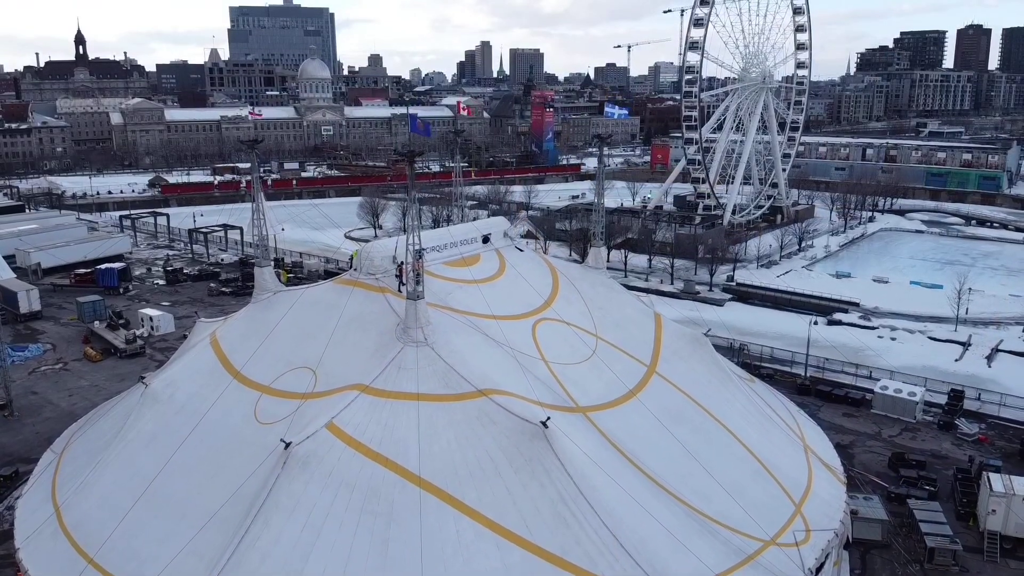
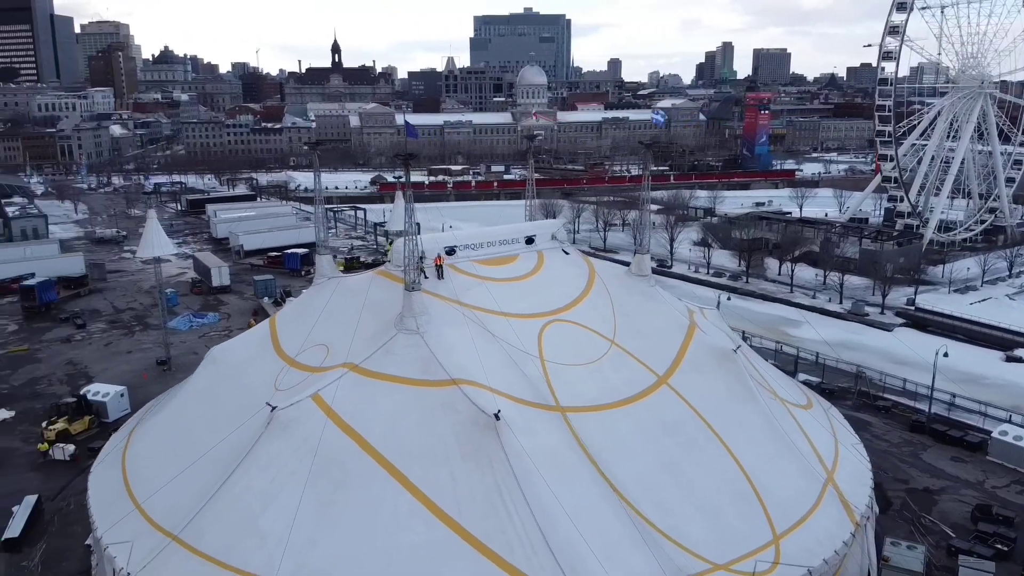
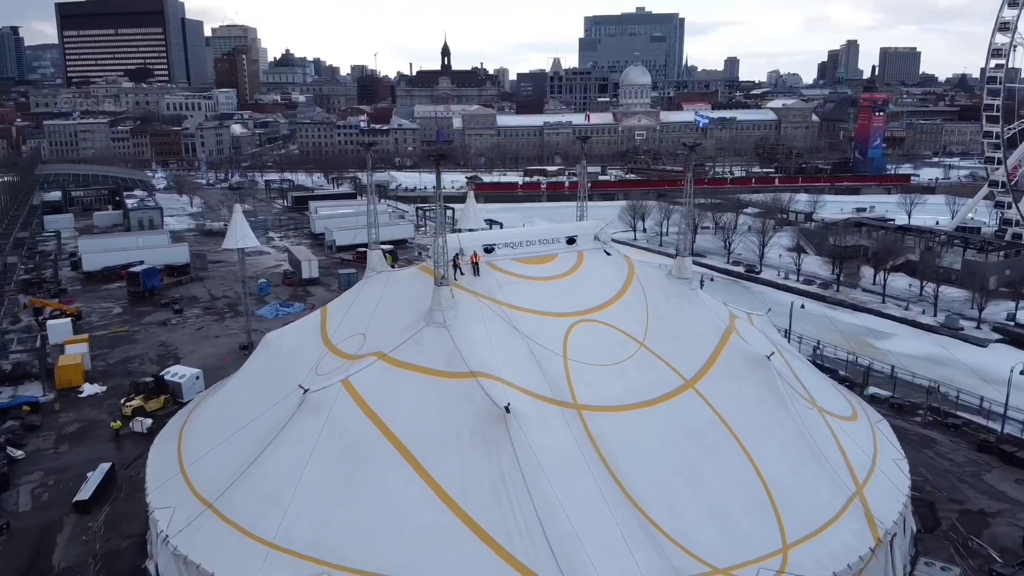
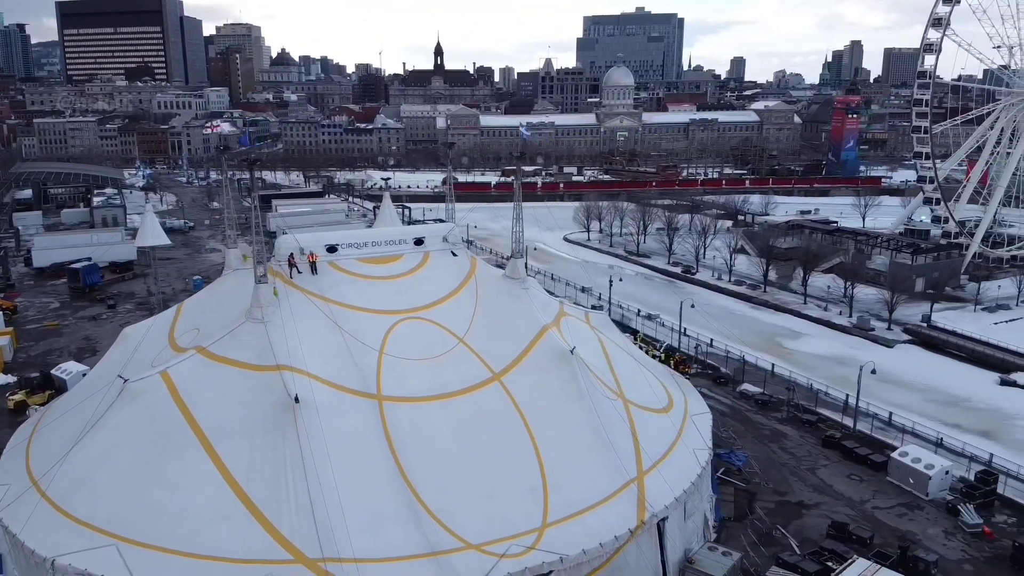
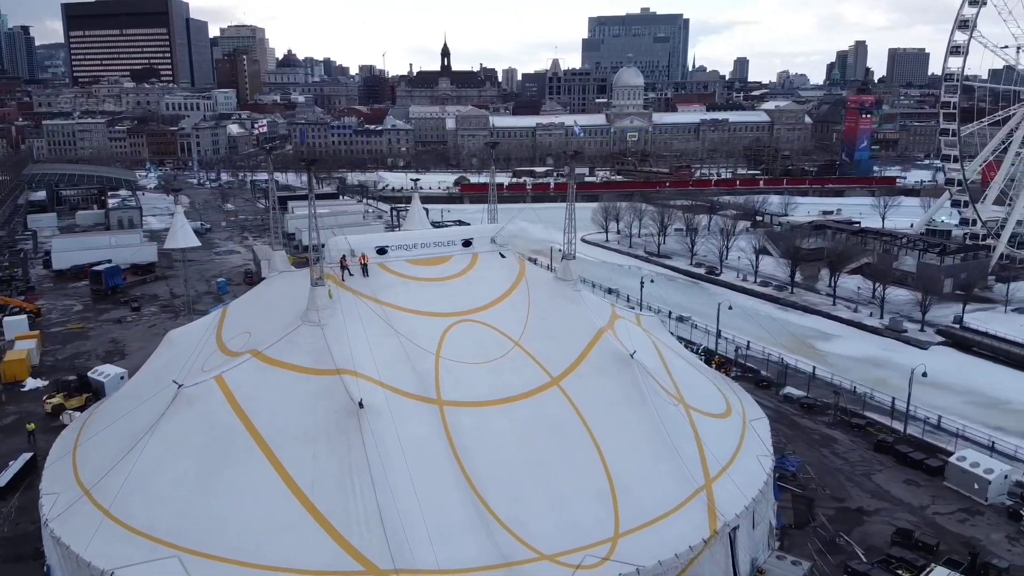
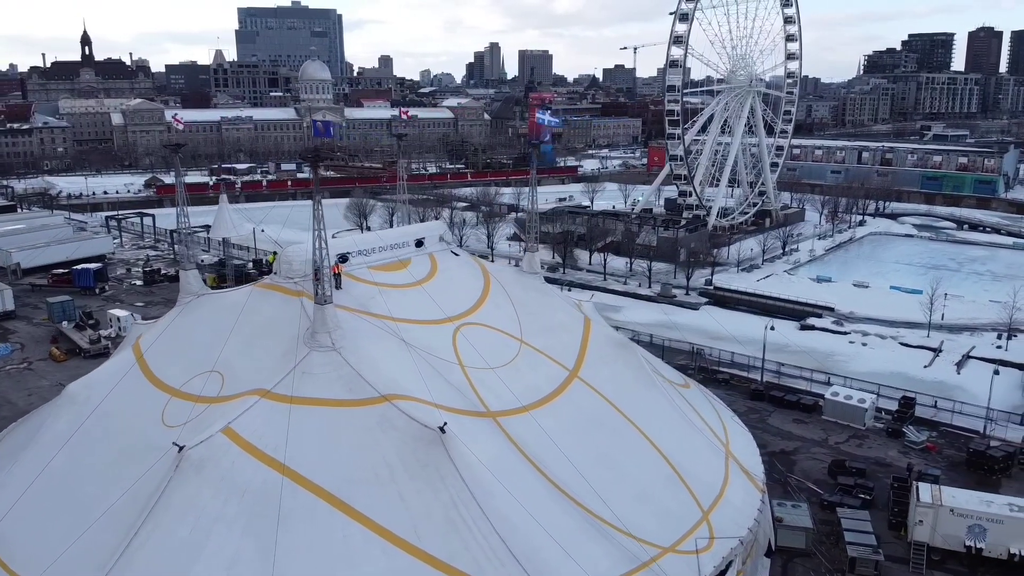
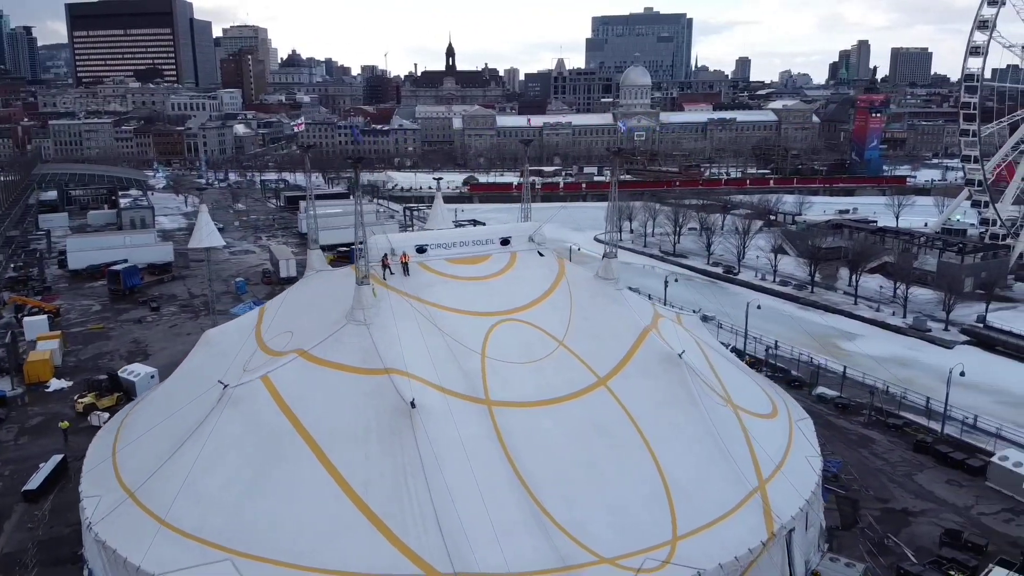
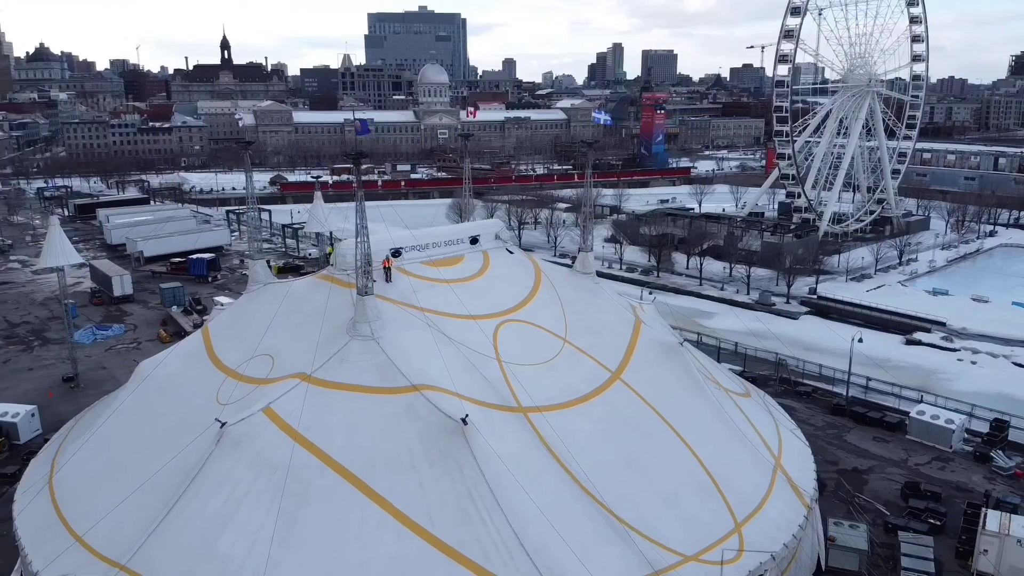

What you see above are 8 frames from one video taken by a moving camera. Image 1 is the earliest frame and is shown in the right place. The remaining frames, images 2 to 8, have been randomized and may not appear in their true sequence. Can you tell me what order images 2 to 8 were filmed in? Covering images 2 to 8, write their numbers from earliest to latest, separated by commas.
6, 8, 2, 3, 7, 5, 4
